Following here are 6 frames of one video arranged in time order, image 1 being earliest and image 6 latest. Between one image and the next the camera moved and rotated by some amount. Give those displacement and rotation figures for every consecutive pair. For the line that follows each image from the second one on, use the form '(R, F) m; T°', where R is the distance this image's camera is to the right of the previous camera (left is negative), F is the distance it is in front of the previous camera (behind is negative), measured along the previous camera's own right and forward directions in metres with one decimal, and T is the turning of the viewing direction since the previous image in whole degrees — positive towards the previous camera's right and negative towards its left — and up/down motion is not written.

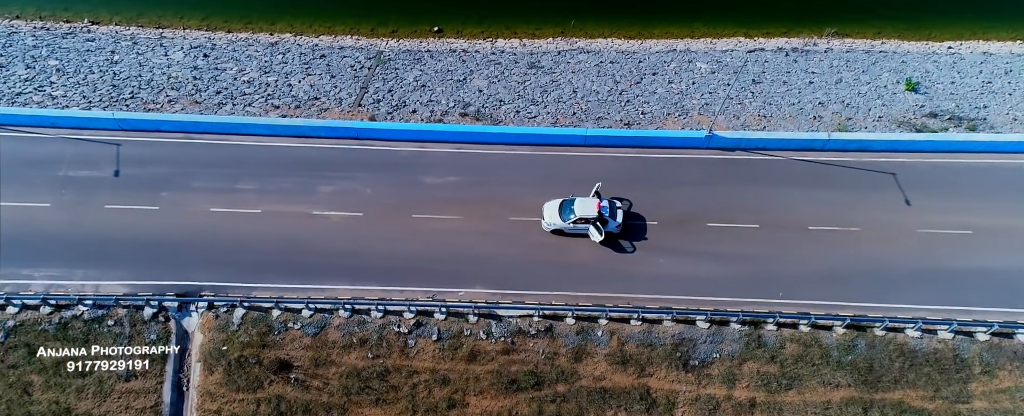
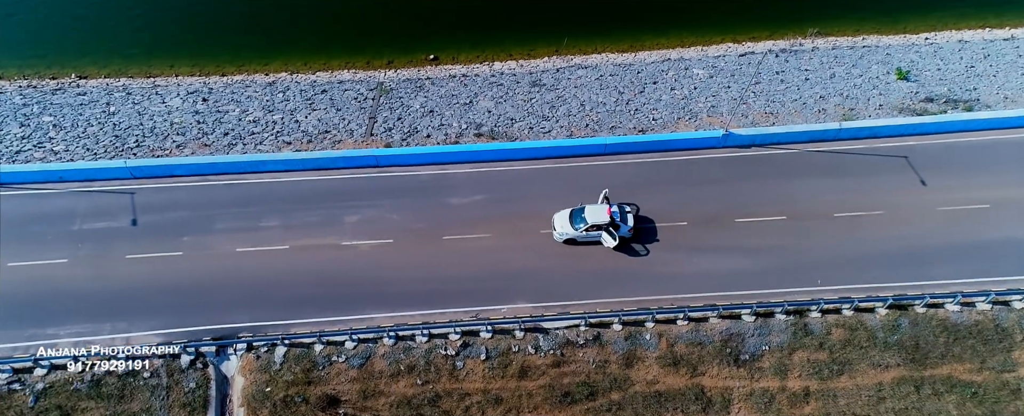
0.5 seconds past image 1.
(-2.9, +0.3) m; +3°
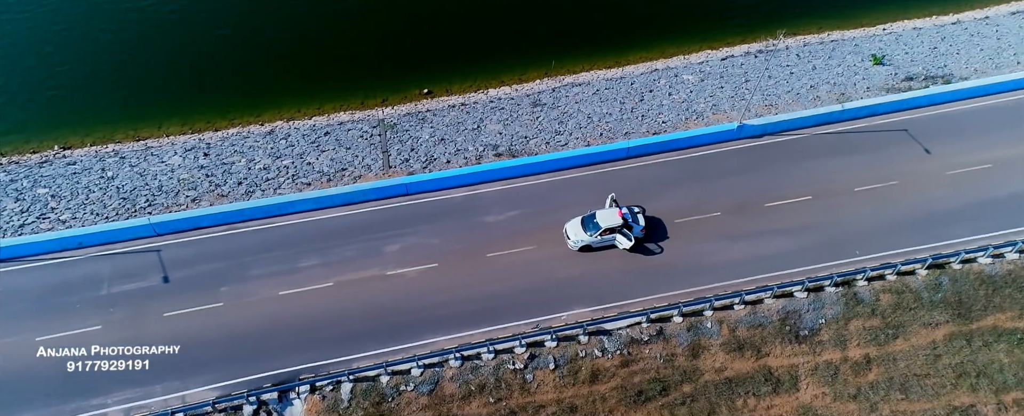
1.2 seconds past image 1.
(-4.2, +0.2) m; +4°
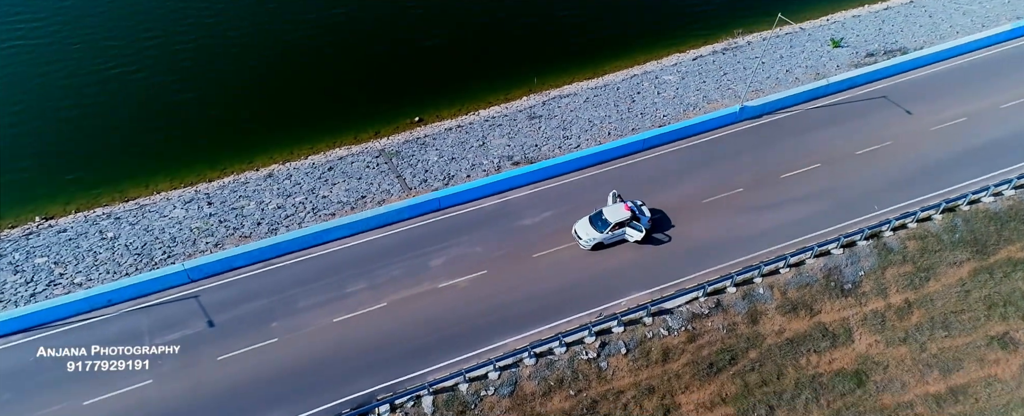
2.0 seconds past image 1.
(-5.0, +0.1) m; +6°
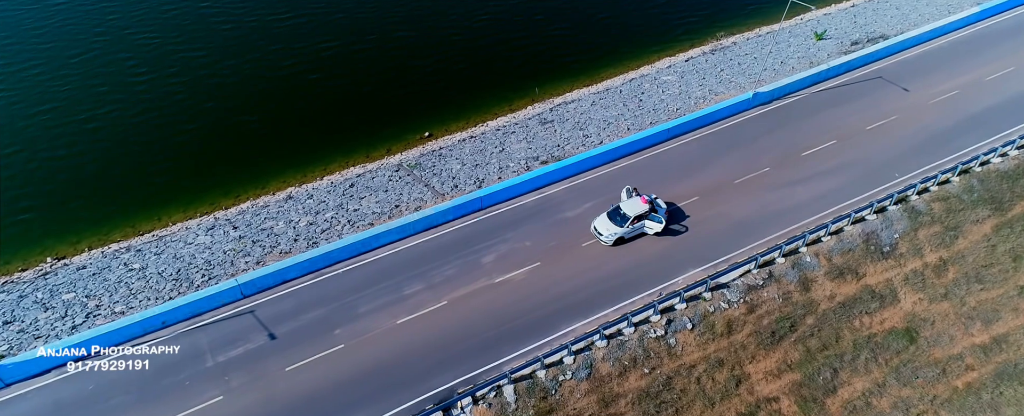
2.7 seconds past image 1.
(-4.3, 0.0) m; +4°
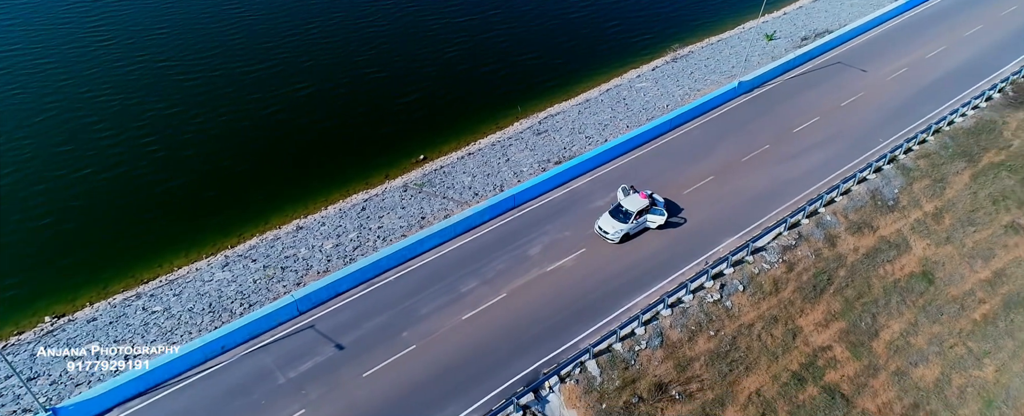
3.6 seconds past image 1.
(-5.5, -0.1) m; +7°
